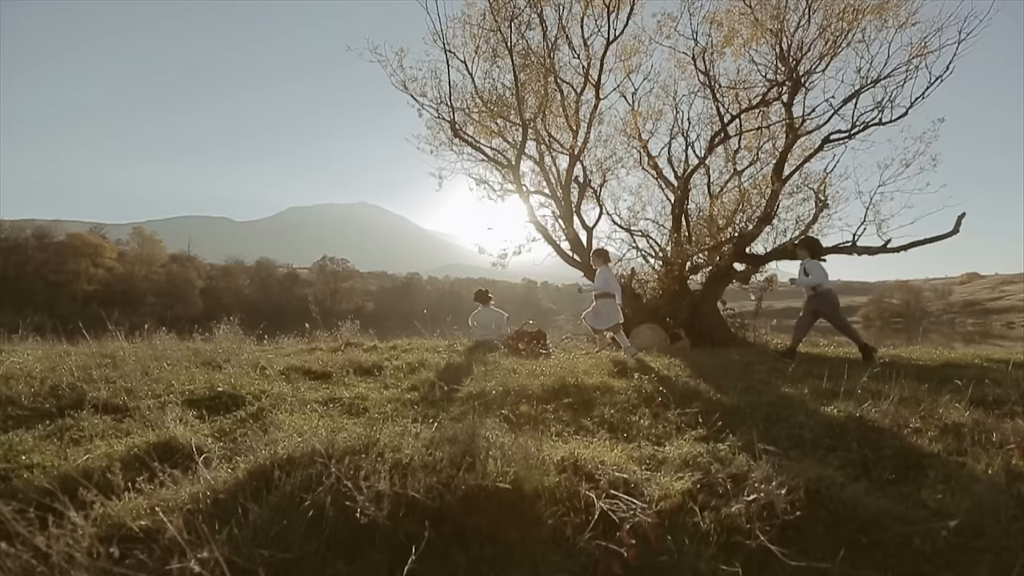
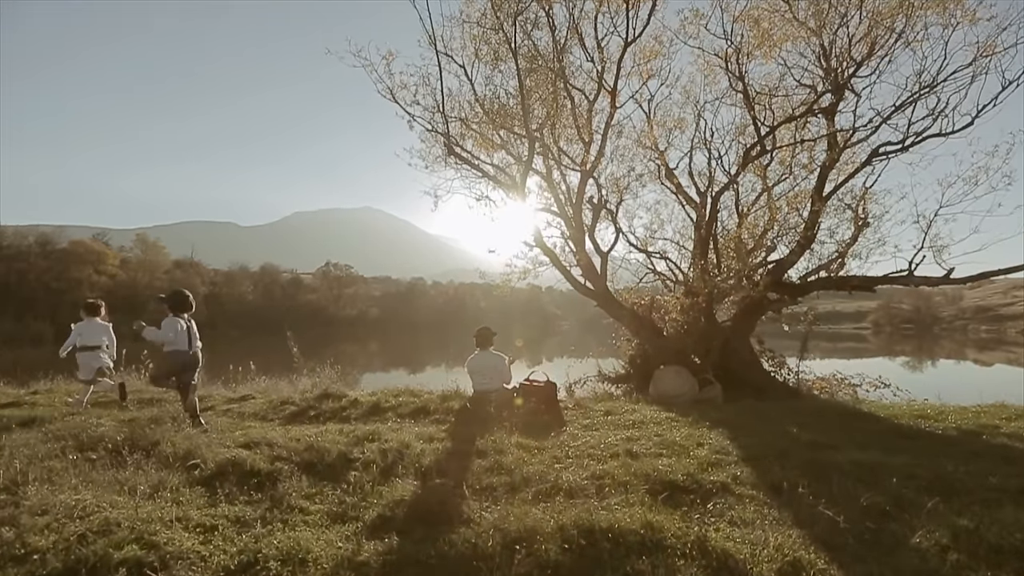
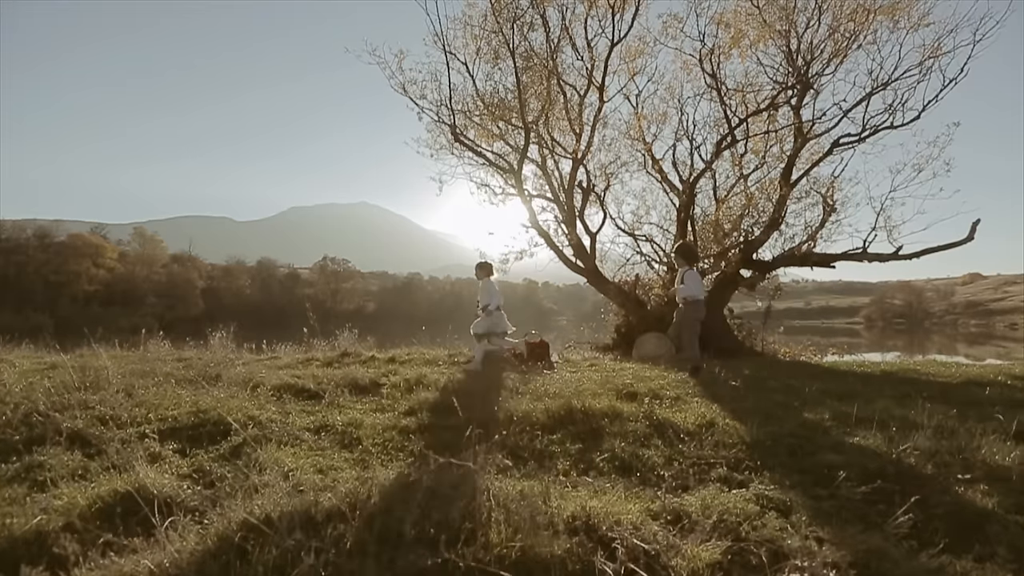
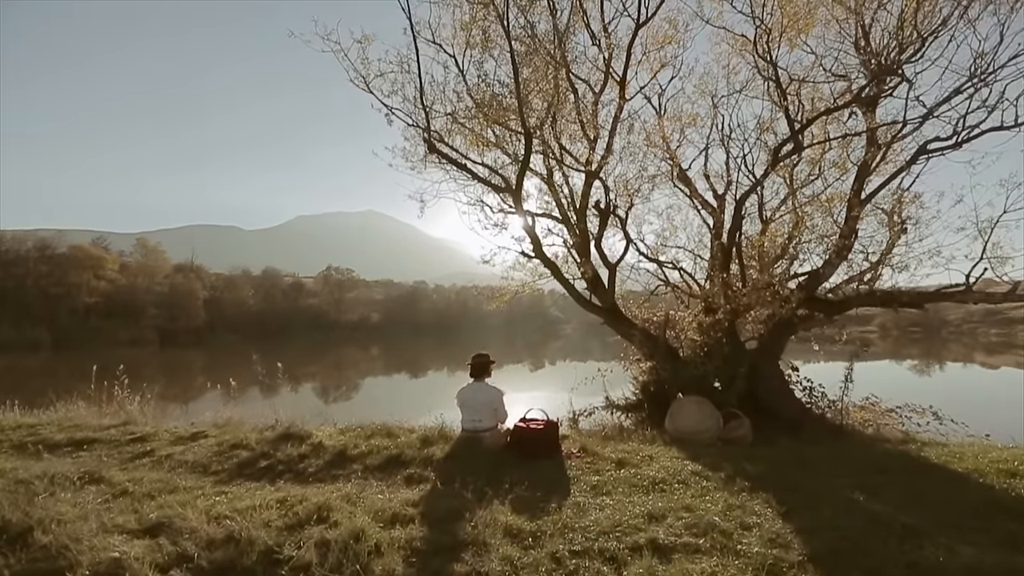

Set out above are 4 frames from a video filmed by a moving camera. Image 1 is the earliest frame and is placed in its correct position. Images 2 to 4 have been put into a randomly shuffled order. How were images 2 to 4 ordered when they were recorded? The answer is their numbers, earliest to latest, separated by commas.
3, 2, 4
